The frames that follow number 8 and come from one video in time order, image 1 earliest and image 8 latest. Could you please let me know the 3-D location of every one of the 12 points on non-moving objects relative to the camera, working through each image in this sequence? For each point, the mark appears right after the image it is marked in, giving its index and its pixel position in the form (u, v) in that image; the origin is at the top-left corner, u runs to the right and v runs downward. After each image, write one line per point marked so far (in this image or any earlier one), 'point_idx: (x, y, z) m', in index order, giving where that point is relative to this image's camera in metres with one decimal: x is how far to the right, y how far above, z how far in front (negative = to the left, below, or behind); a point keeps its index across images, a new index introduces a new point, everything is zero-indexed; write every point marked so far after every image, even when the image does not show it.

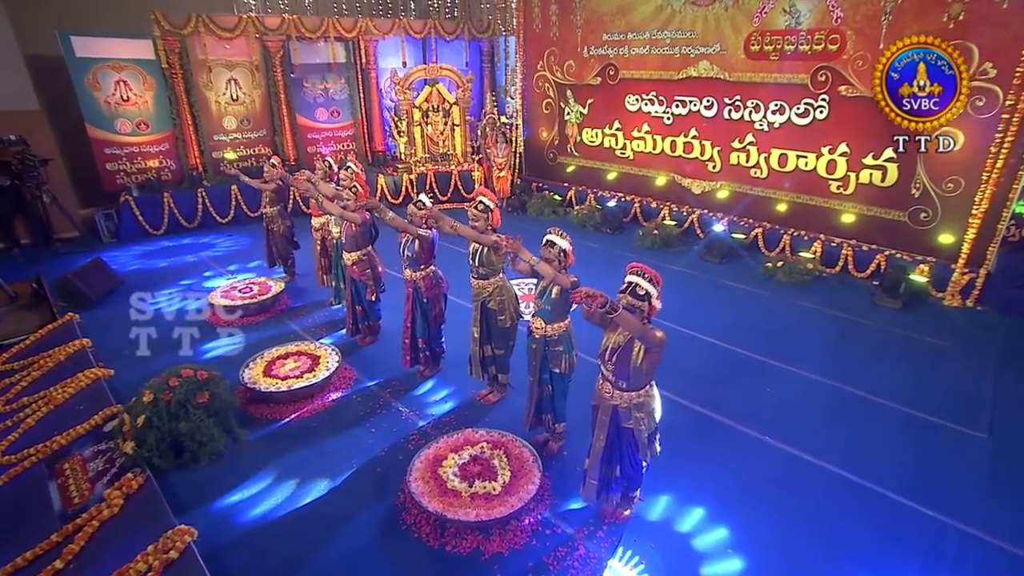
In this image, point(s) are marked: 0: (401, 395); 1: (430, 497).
0: (-1.1, -1.0, +5.1) m
1: (-0.5, -1.4, +3.5) m
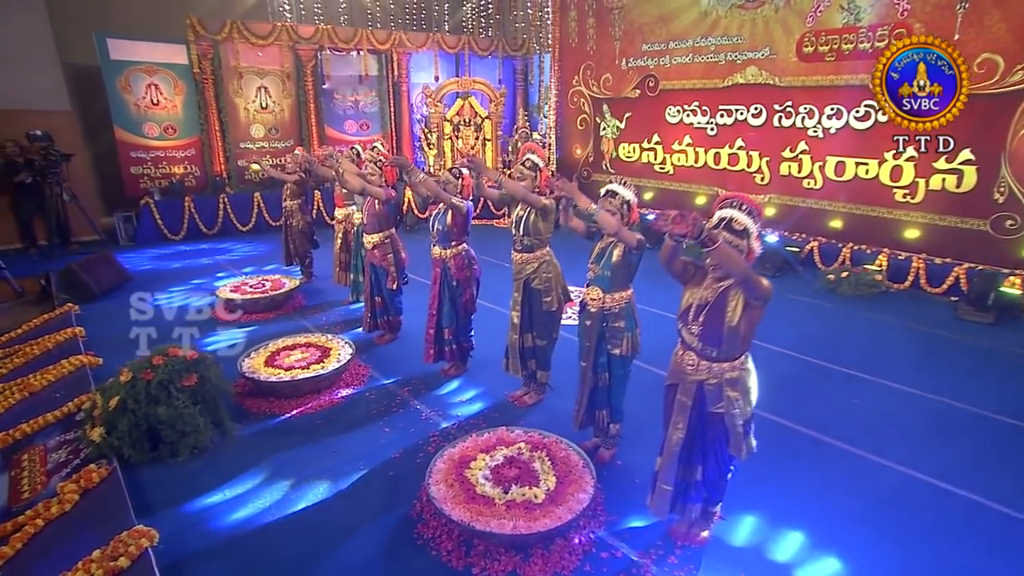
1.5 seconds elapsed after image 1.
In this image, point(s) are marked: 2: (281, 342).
0: (-0.7, -0.9, +4.4) m
1: (-0.3, -1.1, +2.8) m
2: (-2.1, -0.5, +4.7) m
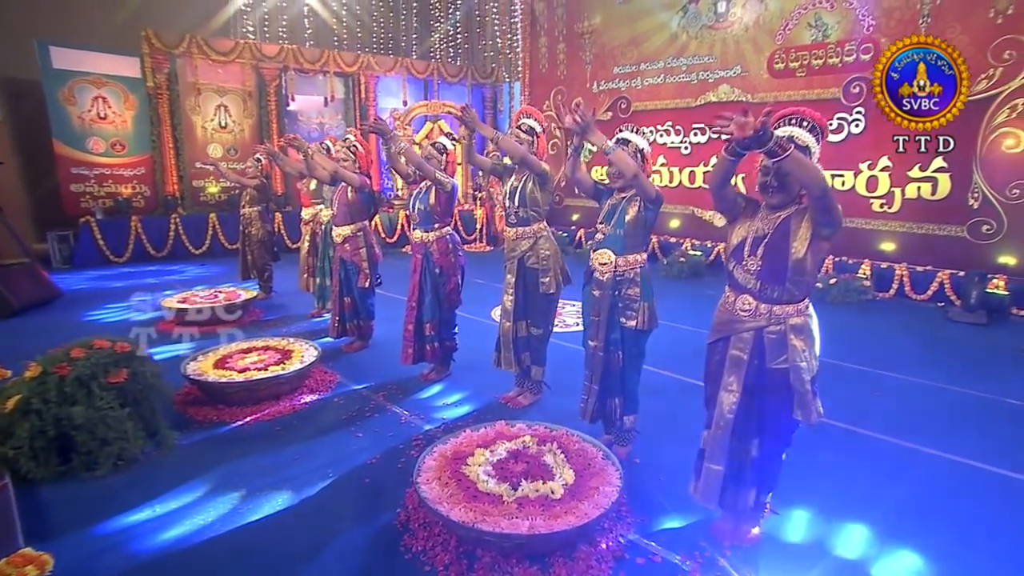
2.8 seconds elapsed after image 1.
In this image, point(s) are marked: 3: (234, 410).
0: (-0.8, -0.8, +3.8) m
1: (-0.2, -0.9, +2.2) m
2: (-2.1, -0.5, +4.1) m
3: (-1.8, -0.8, +3.5) m
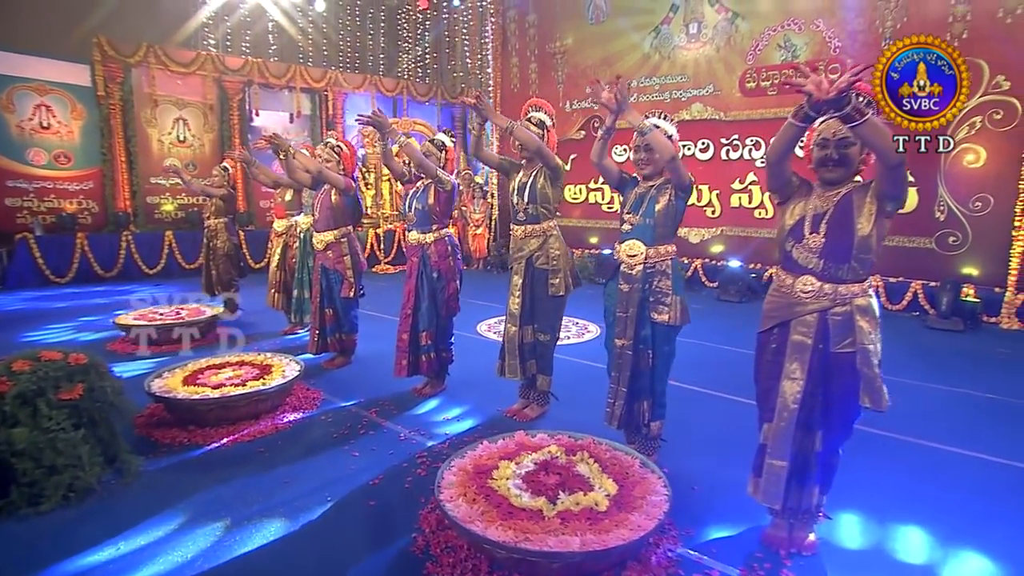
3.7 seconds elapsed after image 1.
0: (-0.8, -0.8, +3.4) m
1: (-0.1, -0.8, +1.9) m
2: (-2.1, -0.5, +3.7) m
3: (-1.8, -0.8, +3.1) m
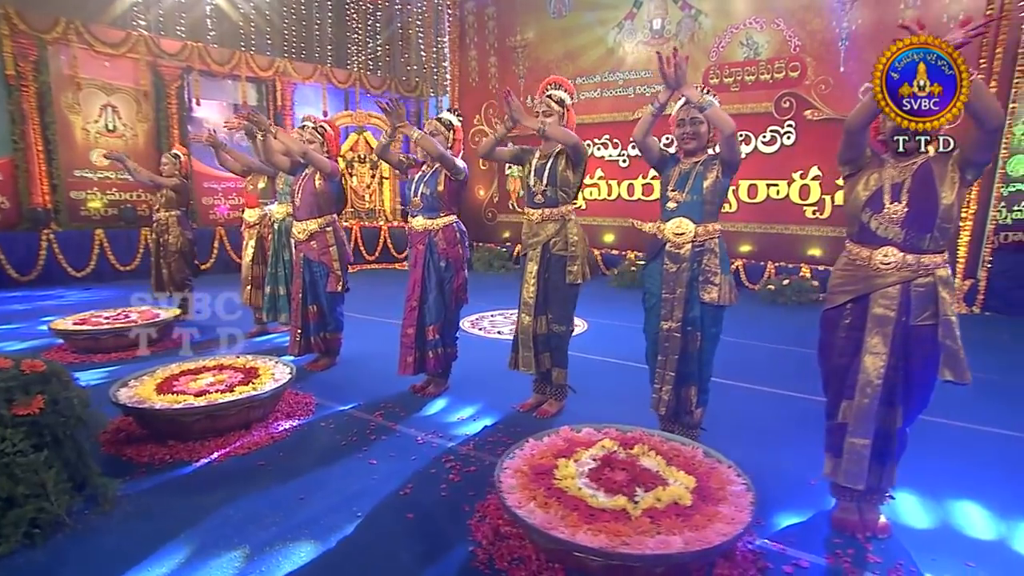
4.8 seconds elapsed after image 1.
0: (-0.7, -0.8, +3.1) m
1: (+0.2, -0.8, +1.7) m
2: (-2.0, -0.5, +3.2) m
3: (-1.6, -0.8, +2.7) m
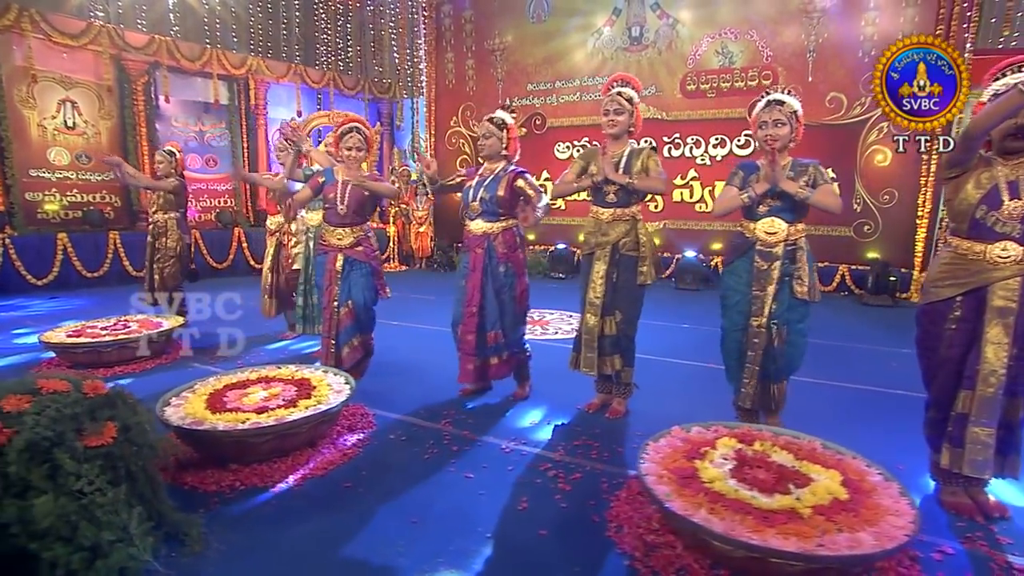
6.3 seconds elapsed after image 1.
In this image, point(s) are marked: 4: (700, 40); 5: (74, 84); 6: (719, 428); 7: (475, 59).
0: (-0.2, -0.8, +3.0) m
1: (+0.7, -0.8, +1.7) m
2: (-1.6, -0.5, +3.0) m
3: (-1.1, -0.8, +2.5) m
4: (+3.0, +3.9, +8.4) m
5: (-6.5, +3.0, +7.9) m
6: (+0.9, -0.6, +2.4) m
7: (-0.6, +4.5, +10.4) m
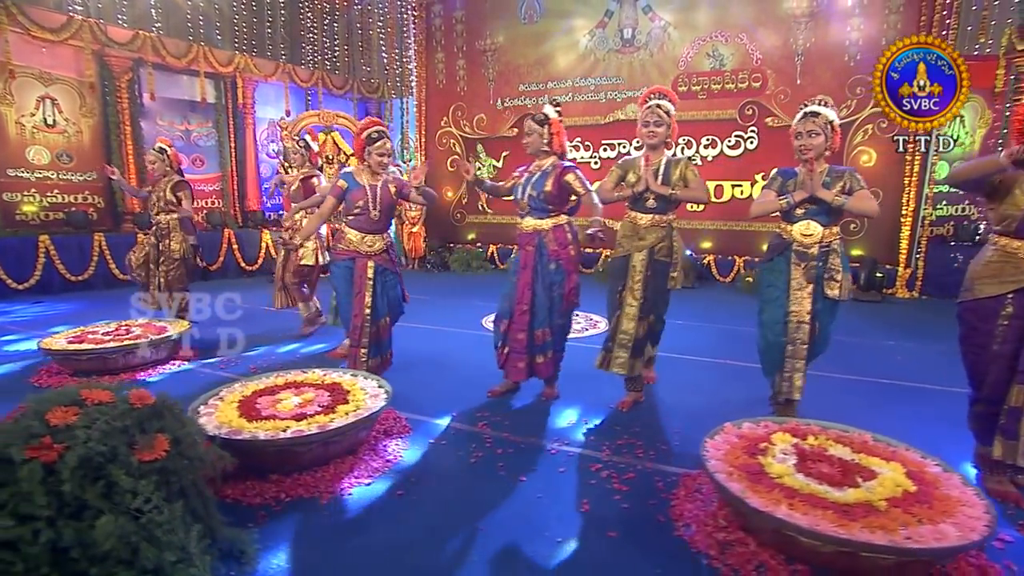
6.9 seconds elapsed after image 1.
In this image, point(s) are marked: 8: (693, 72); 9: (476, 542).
0: (0.0, -0.8, +3.0) m
1: (+1.0, -0.7, +1.7) m
2: (-1.4, -0.5, +2.9) m
3: (-0.9, -0.8, +2.4) m
4: (+3.0, +3.9, +8.5) m
5: (-6.6, +3.0, +7.6) m
6: (+1.2, -0.6, +2.4) m
7: (-0.8, +4.5, +10.3) m
8: (+3.1, +3.5, +8.6) m
9: (-0.2, -0.9, +2.0) m
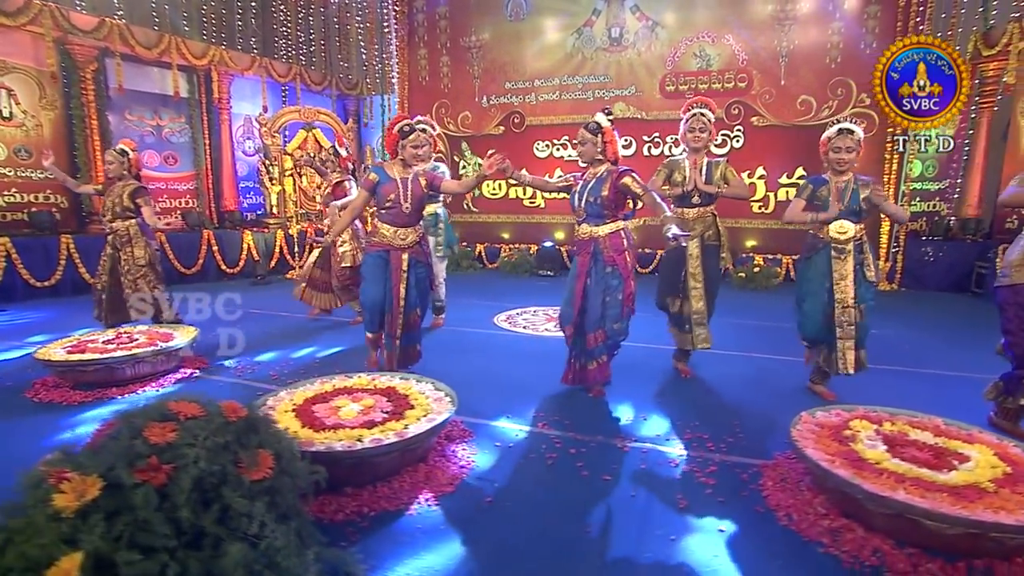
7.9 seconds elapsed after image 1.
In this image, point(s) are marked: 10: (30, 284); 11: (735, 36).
0: (+0.3, -0.8, +2.9) m
1: (+1.4, -0.7, +1.7) m
2: (-1.1, -0.5, +2.7) m
3: (-0.5, -0.8, +2.3) m
4: (+2.8, +4.0, +8.7) m
5: (-6.6, +2.9, +7.0) m
6: (+1.5, -0.6, +2.5) m
7: (-1.1, +4.5, +10.2) m
8: (+2.9, +3.6, +8.8) m
9: (+0.2, -0.9, +2.0) m
10: (-6.1, 0.0, +6.6) m
11: (+3.5, +3.9, +8.3) m
